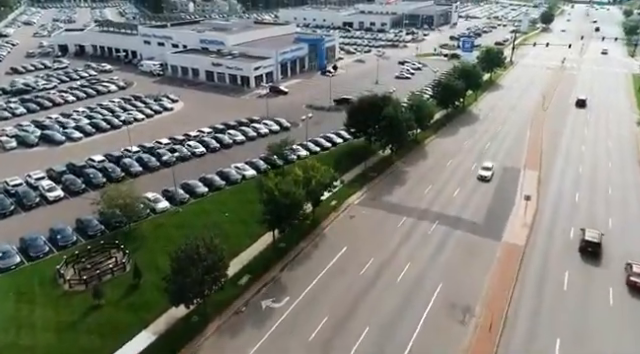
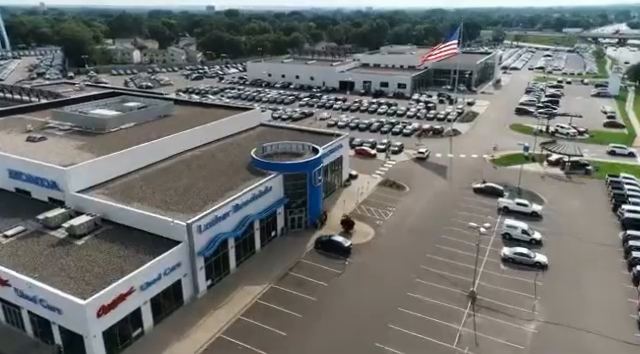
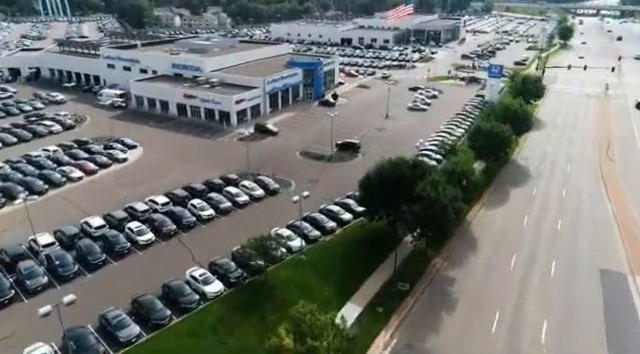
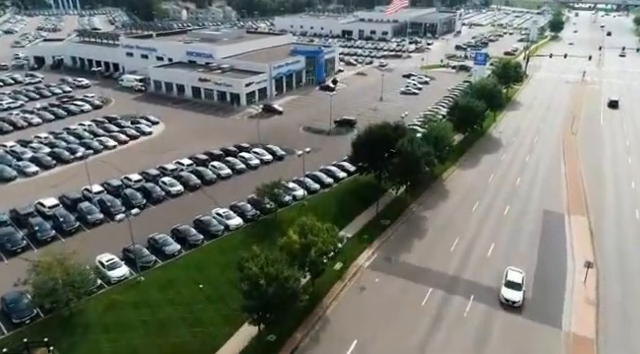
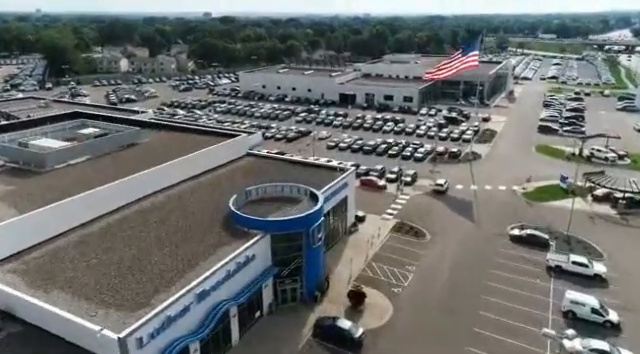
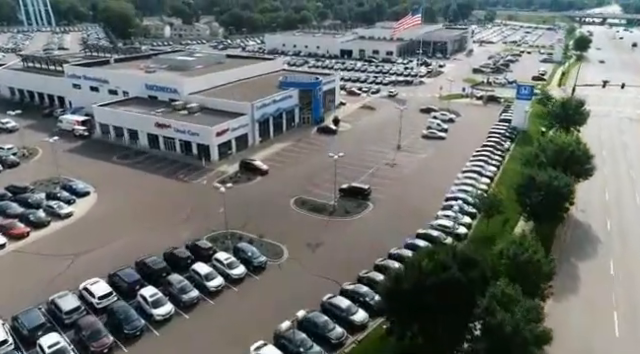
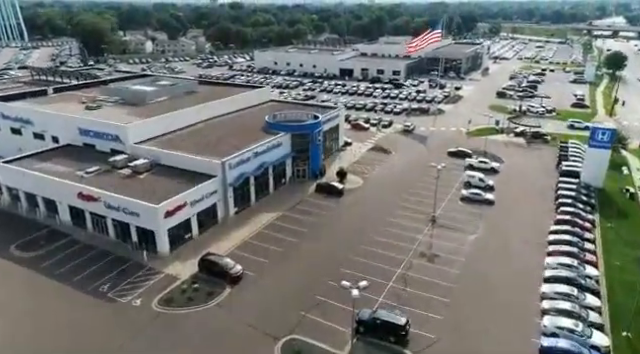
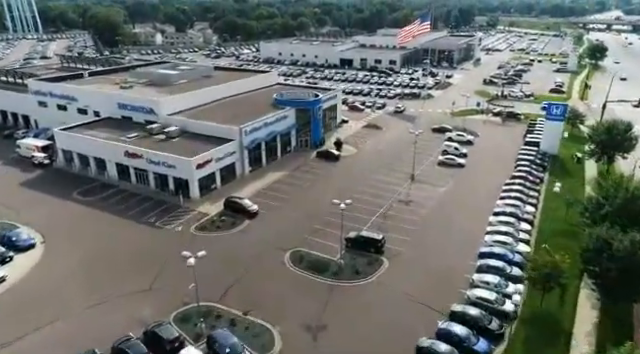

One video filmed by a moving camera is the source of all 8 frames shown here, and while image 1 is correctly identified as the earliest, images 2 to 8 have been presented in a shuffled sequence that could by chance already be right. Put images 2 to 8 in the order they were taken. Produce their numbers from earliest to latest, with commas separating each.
4, 3, 6, 8, 7, 2, 5
